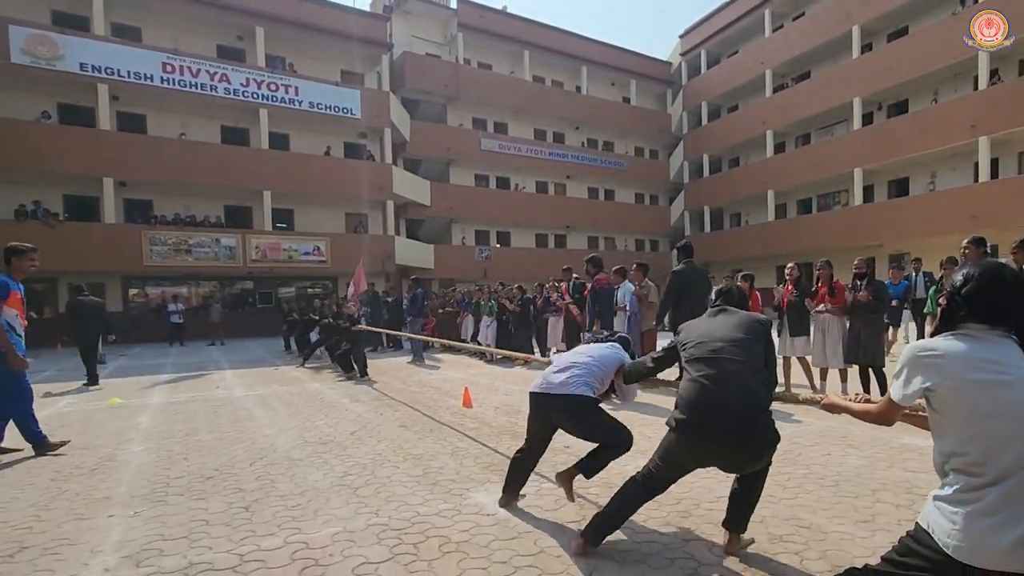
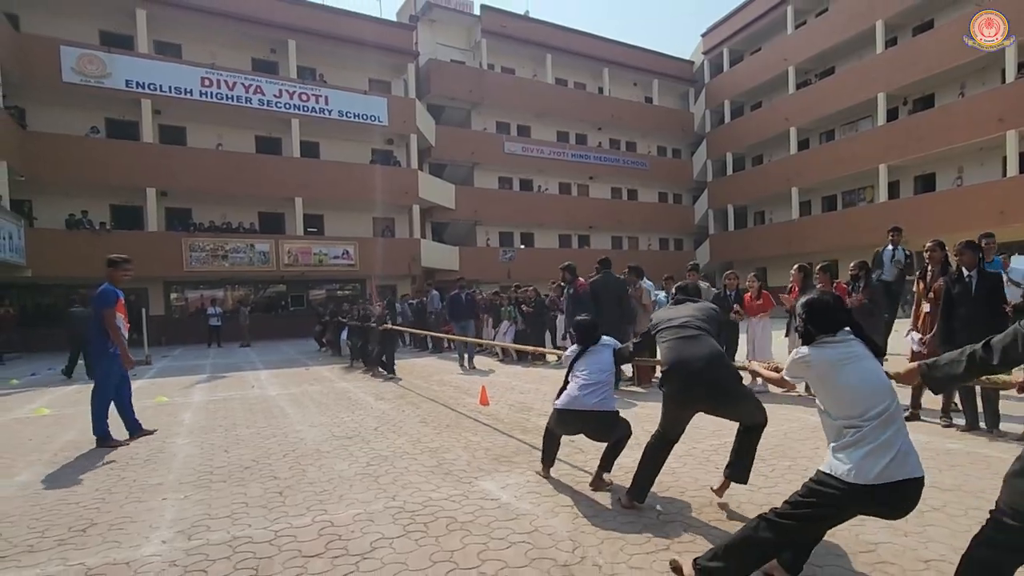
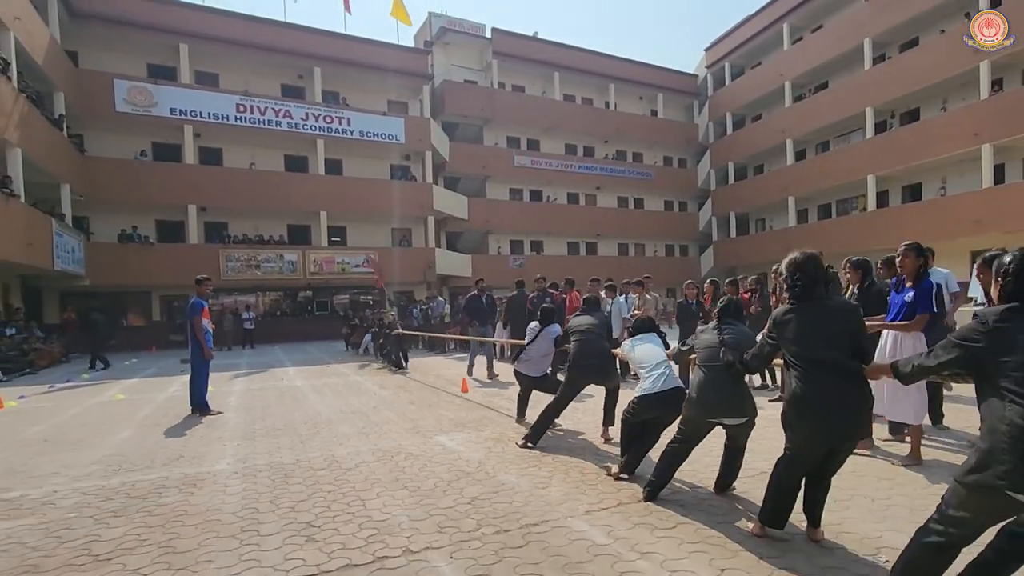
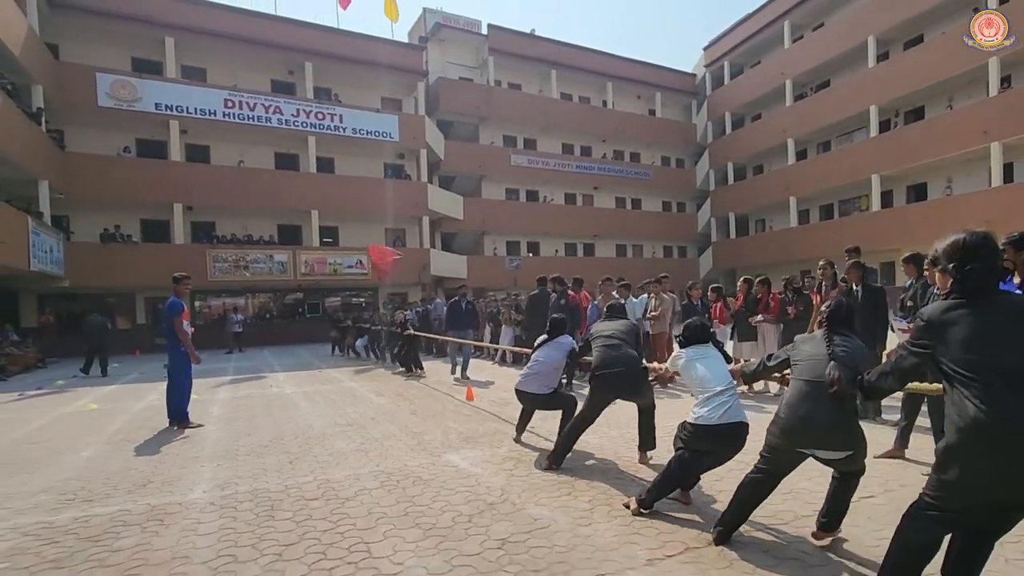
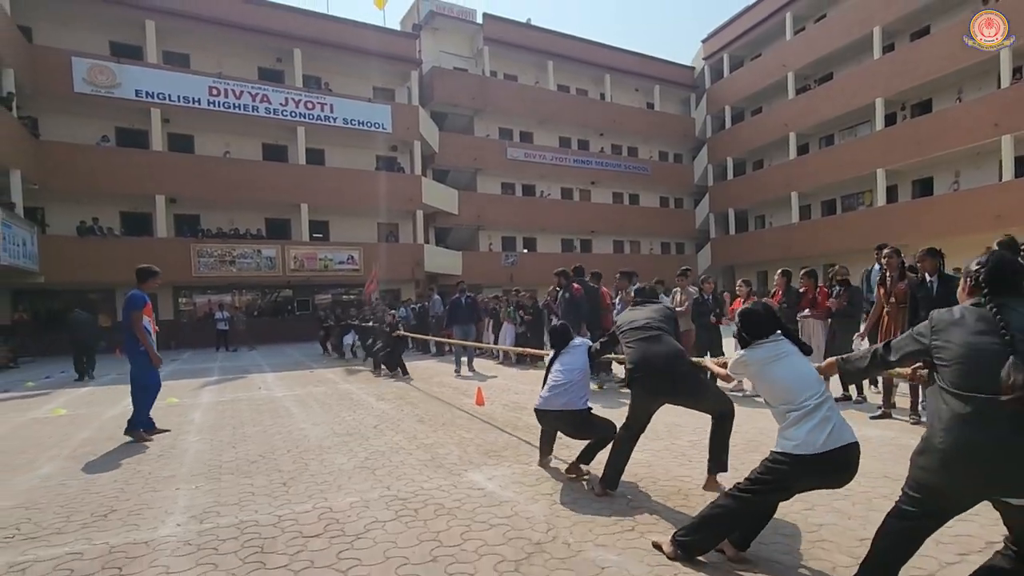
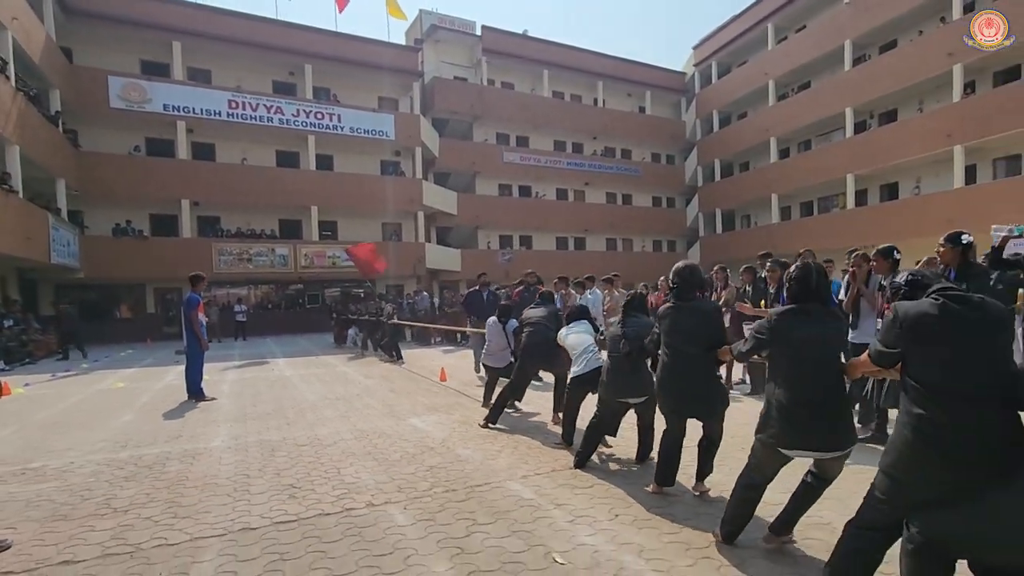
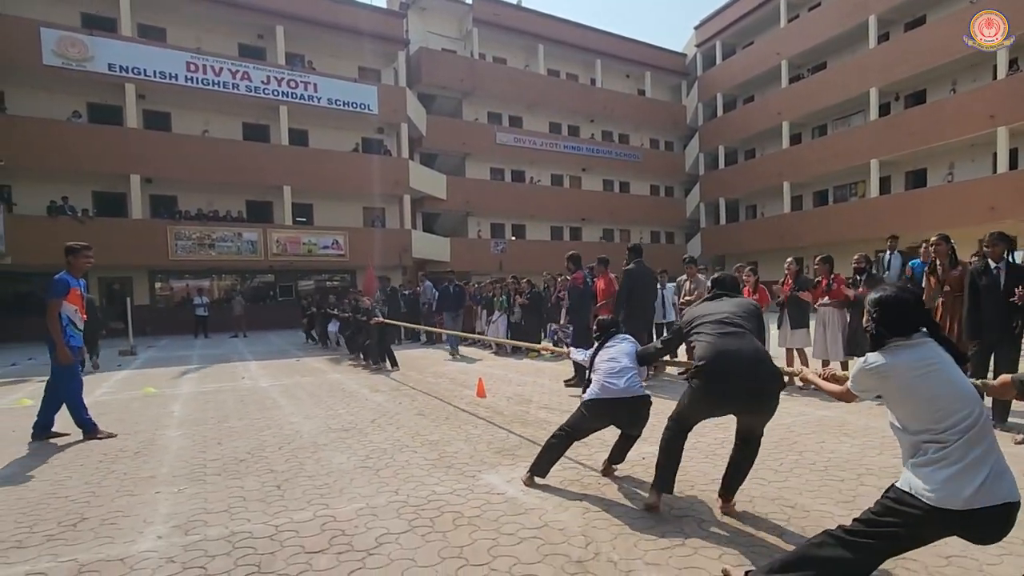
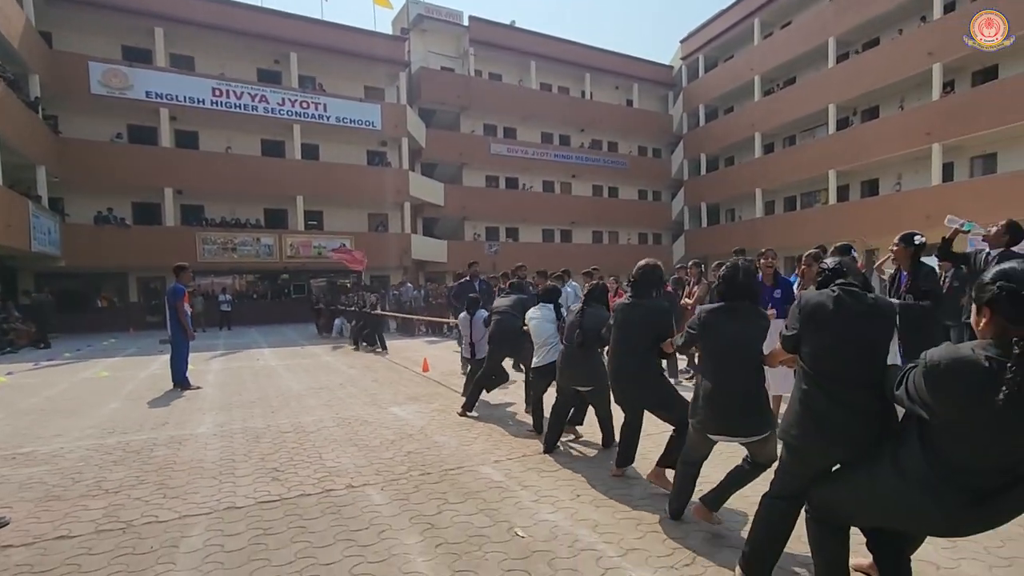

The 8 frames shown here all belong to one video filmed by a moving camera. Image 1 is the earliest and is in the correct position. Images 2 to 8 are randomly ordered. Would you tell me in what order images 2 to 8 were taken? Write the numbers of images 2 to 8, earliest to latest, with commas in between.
7, 2, 5, 4, 3, 6, 8
